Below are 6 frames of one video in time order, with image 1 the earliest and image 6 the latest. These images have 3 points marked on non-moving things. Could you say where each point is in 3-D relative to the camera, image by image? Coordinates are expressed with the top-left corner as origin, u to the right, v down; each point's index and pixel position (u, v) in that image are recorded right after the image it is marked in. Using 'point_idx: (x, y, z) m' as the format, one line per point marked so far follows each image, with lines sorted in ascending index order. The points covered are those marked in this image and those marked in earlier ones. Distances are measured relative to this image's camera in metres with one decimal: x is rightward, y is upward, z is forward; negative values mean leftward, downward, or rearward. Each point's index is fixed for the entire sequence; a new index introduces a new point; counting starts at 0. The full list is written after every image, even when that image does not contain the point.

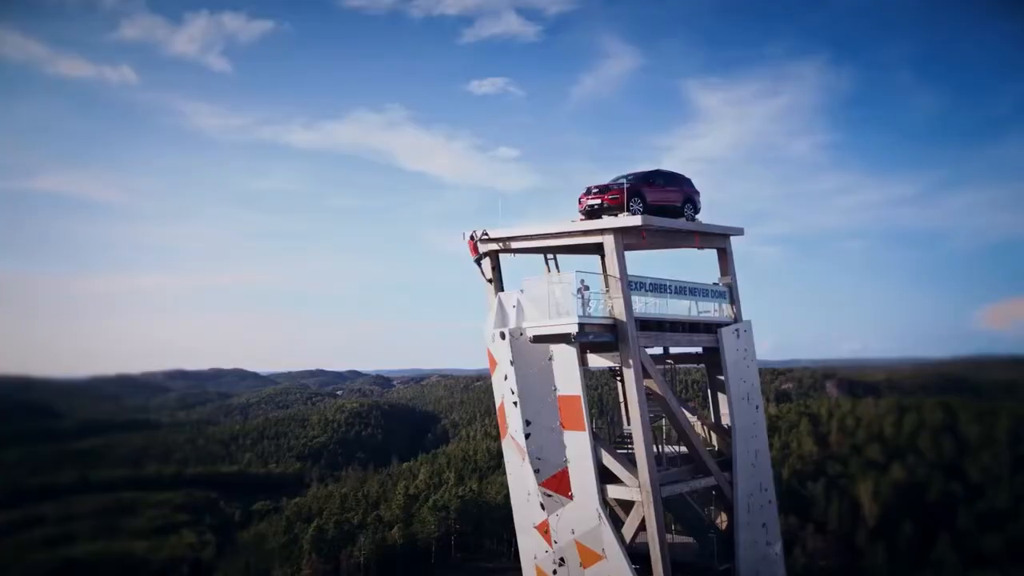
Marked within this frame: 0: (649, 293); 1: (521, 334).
0: (+3.1, -0.1, +15.1) m
1: (+0.2, -1.1, +15.4) m
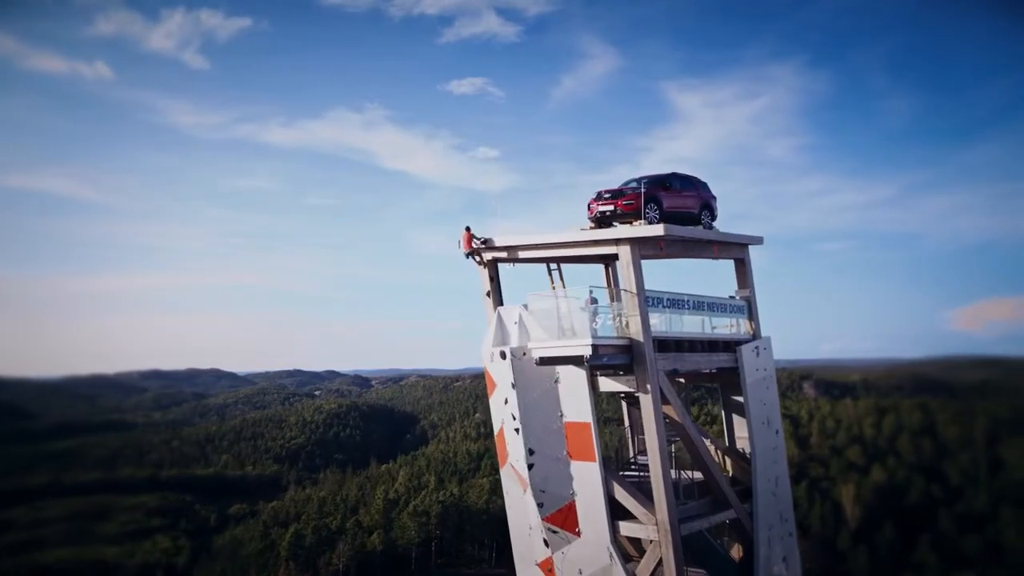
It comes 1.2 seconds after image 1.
0: (+3.1, -0.4, +13.7) m
1: (+0.2, -1.4, +14.0) m
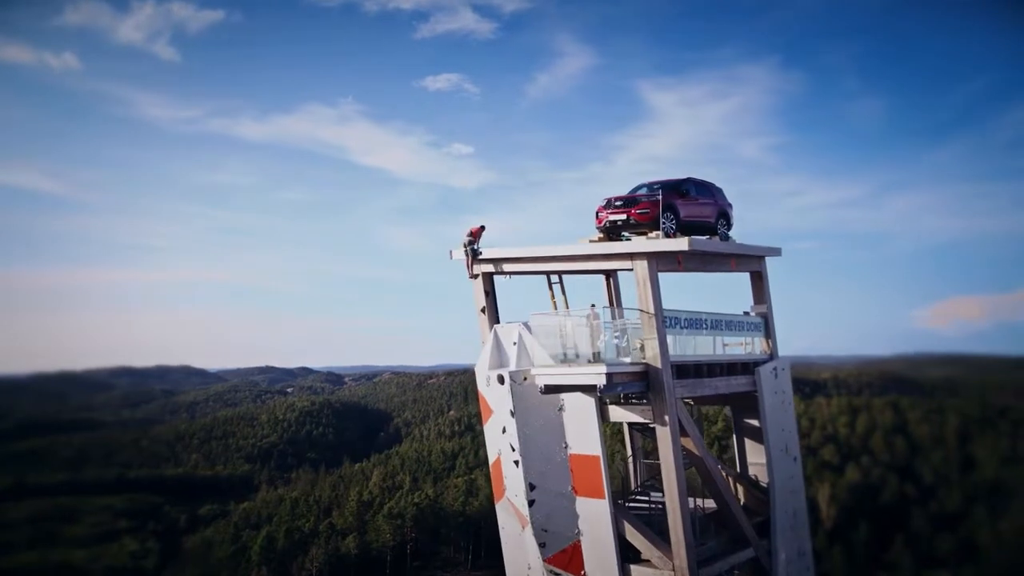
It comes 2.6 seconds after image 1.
0: (+3.1, -0.8, +12.4) m
1: (+0.2, -1.7, +12.6) m
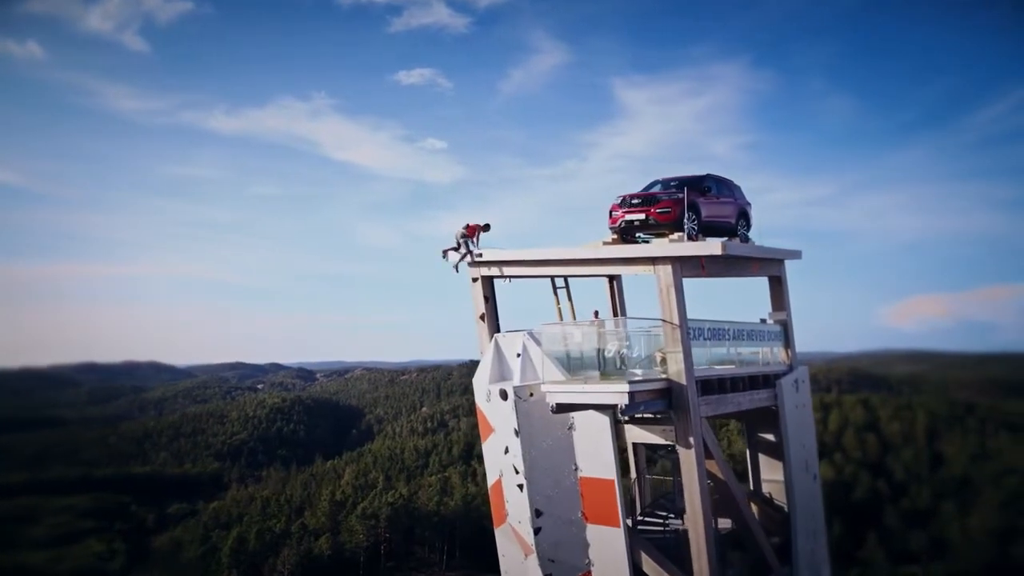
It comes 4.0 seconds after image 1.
0: (+3.2, -0.9, +11.4) m
1: (+0.3, -1.8, +11.4) m
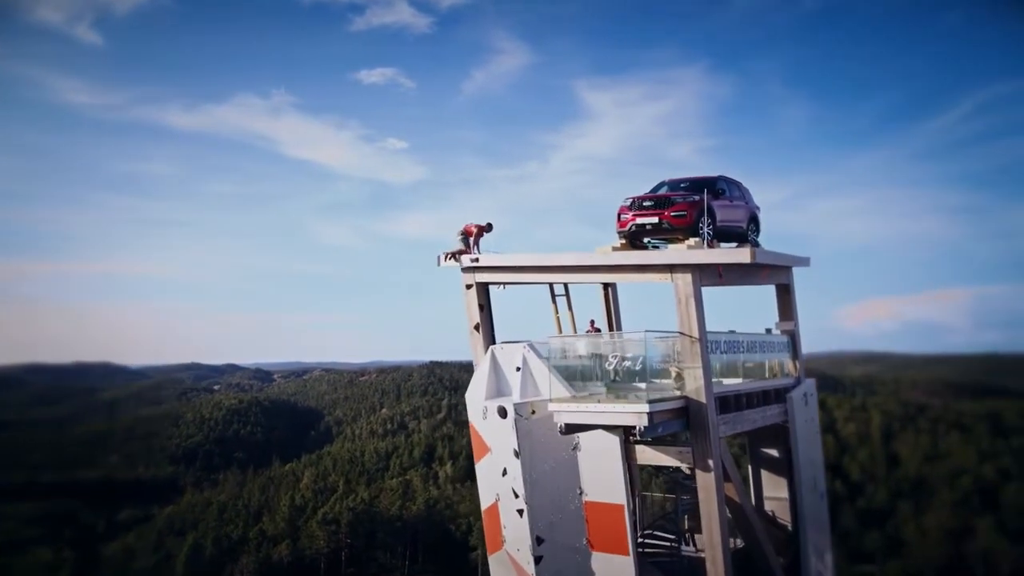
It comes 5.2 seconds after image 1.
0: (+3.2, -1.0, +10.6) m
1: (+0.3, -1.9, +10.5) m
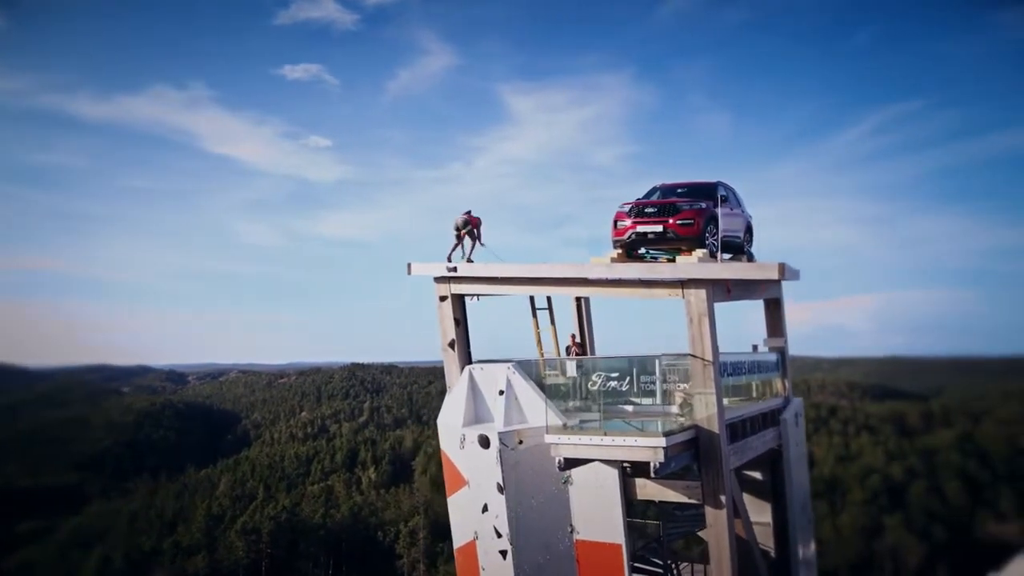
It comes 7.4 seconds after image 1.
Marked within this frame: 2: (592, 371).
0: (+3.0, -1.2, +9.8) m
1: (+0.1, -2.1, +9.3) m
2: (+1.2, -1.1, +8.7) m
